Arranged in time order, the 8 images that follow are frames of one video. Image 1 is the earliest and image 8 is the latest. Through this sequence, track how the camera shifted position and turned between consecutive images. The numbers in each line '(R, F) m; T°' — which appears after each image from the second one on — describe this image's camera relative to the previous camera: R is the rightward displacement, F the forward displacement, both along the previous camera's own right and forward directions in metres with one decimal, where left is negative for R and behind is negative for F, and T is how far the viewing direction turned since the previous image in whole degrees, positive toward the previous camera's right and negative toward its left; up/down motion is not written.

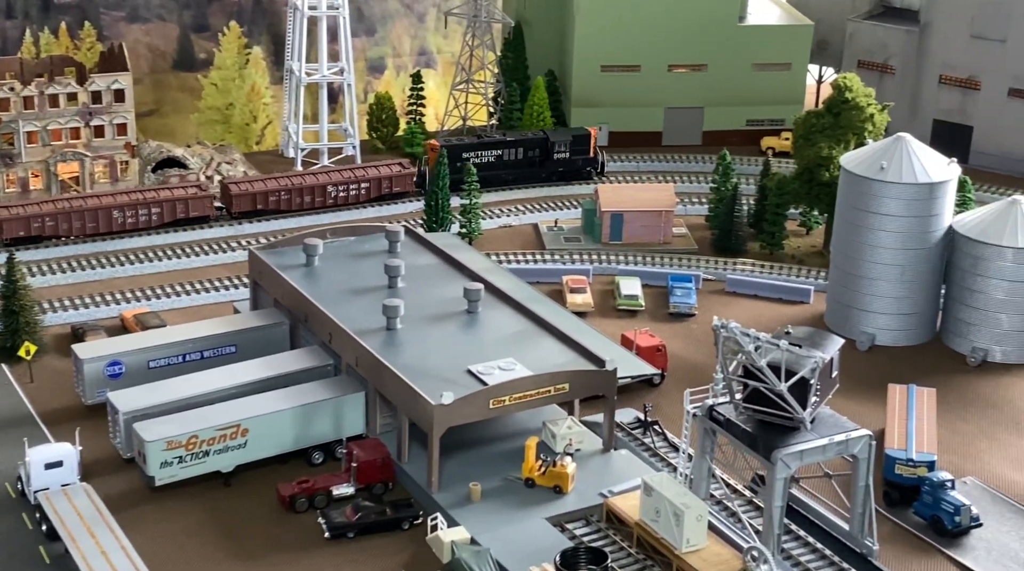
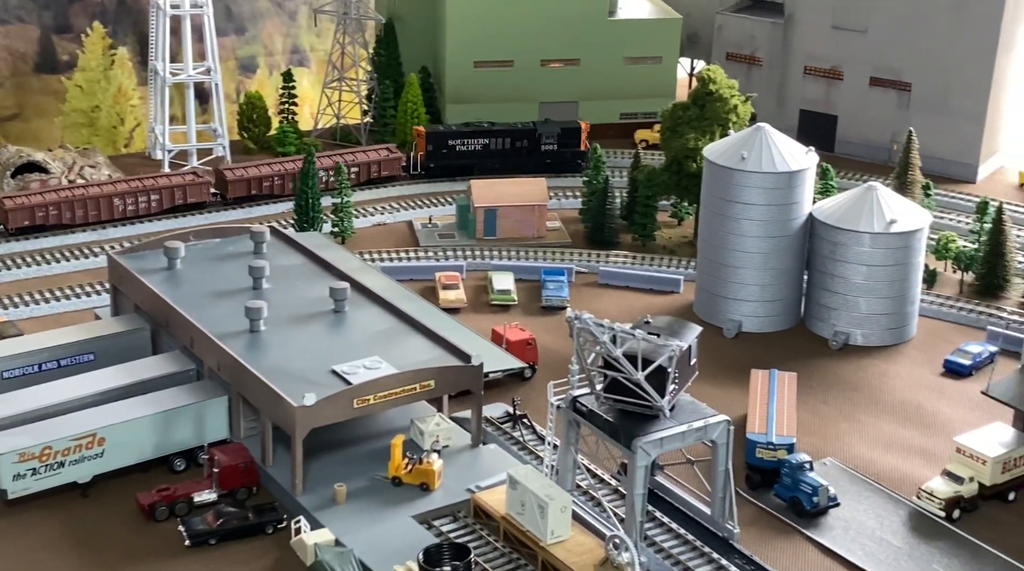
(+0.8, -0.1) m; +5°
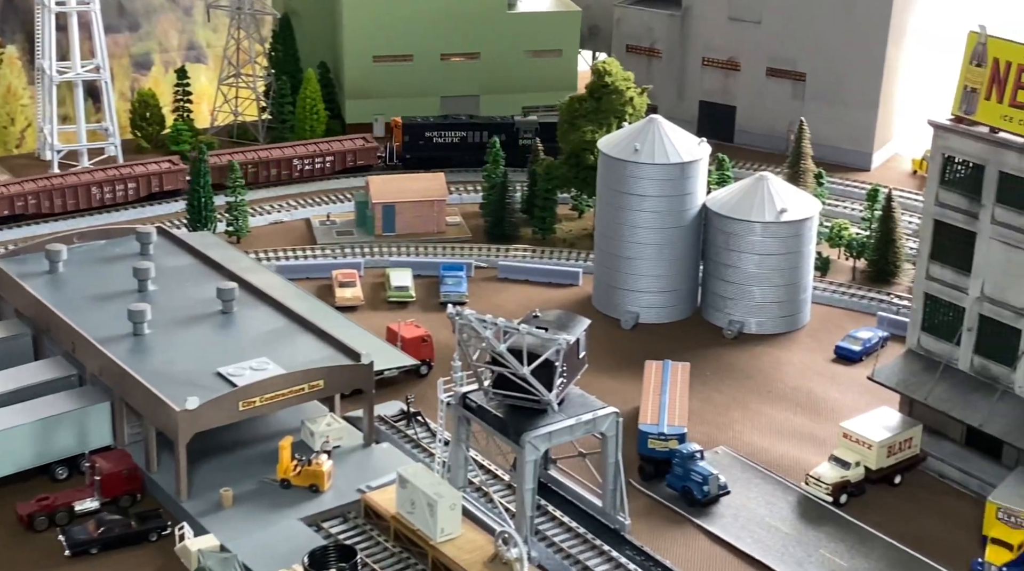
(+0.8, +0.2) m; +4°
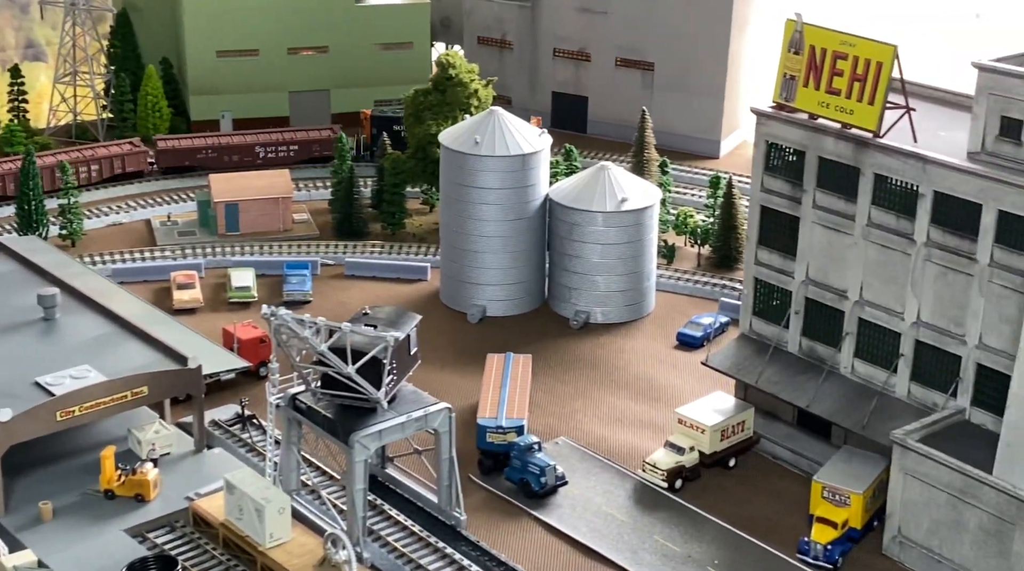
(+1.2, +0.3) m; +5°
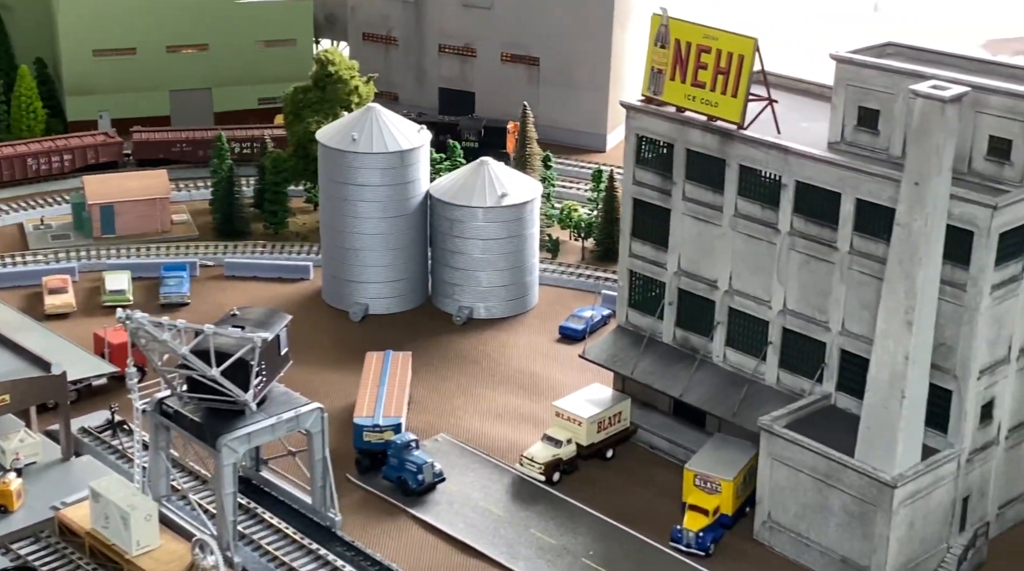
(+0.8, +0.1) m; +4°
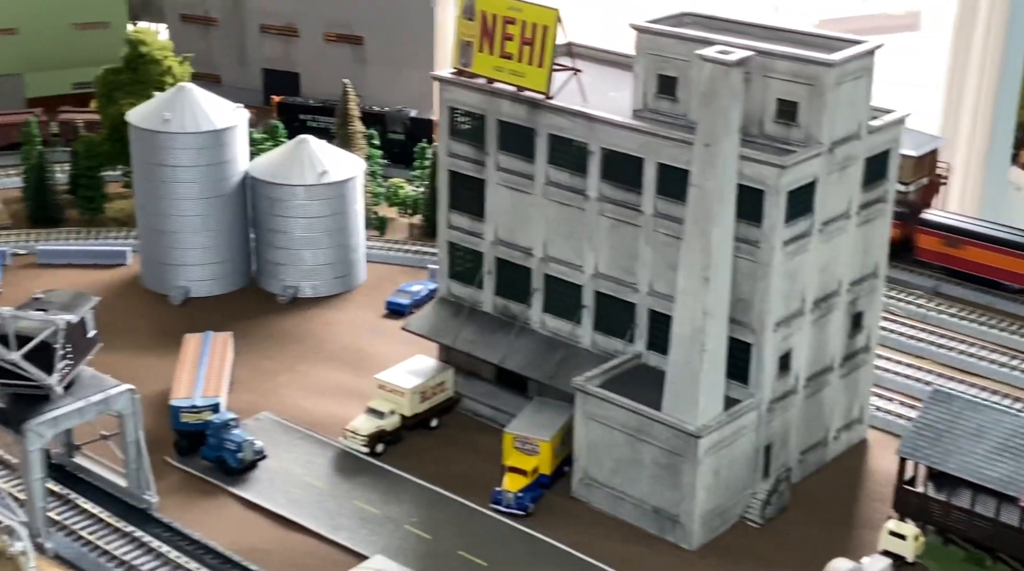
(+0.7, -0.5) m; +7°
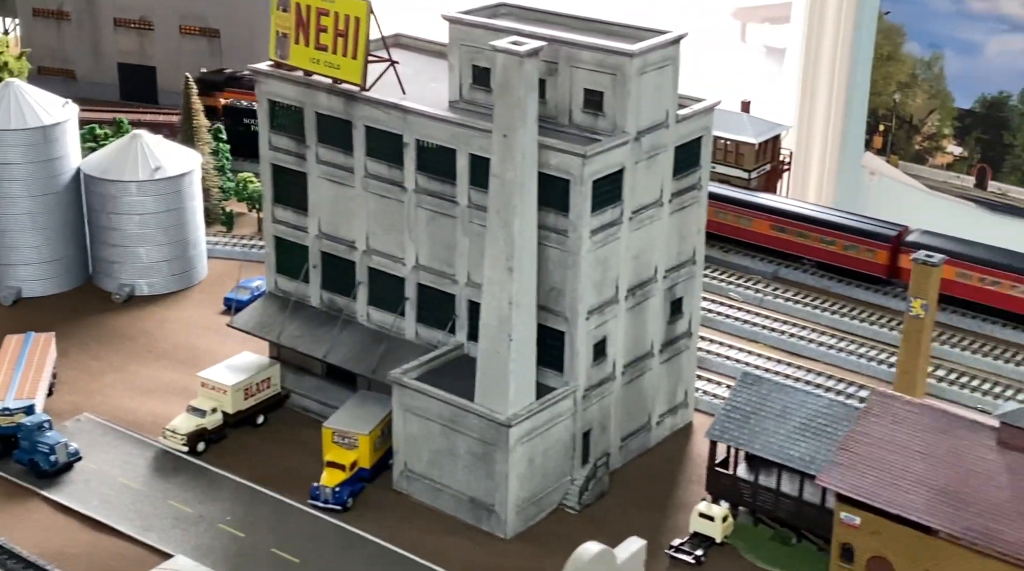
(+2.2, -0.1) m; +4°
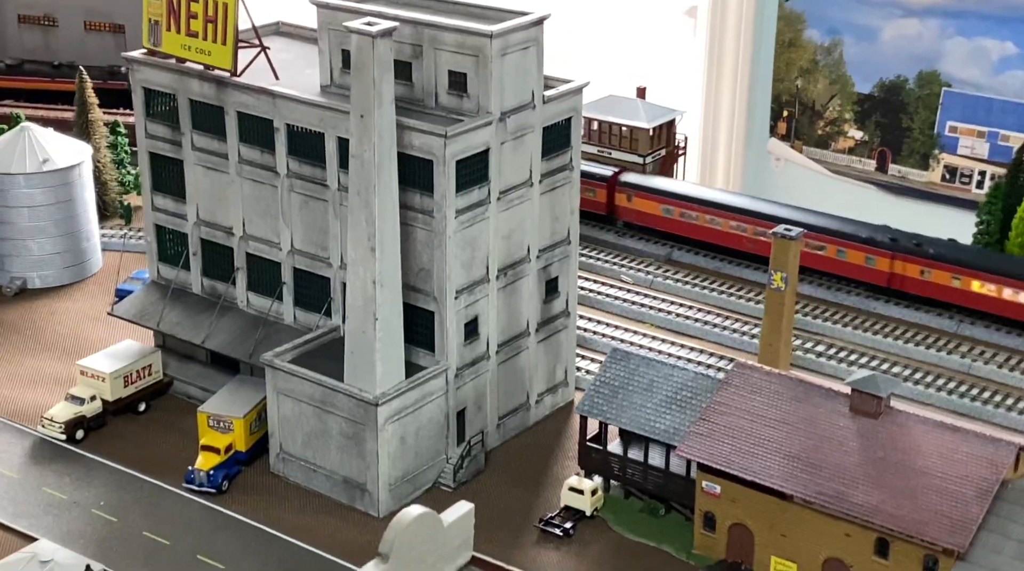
(+1.9, -0.5) m; +2°
